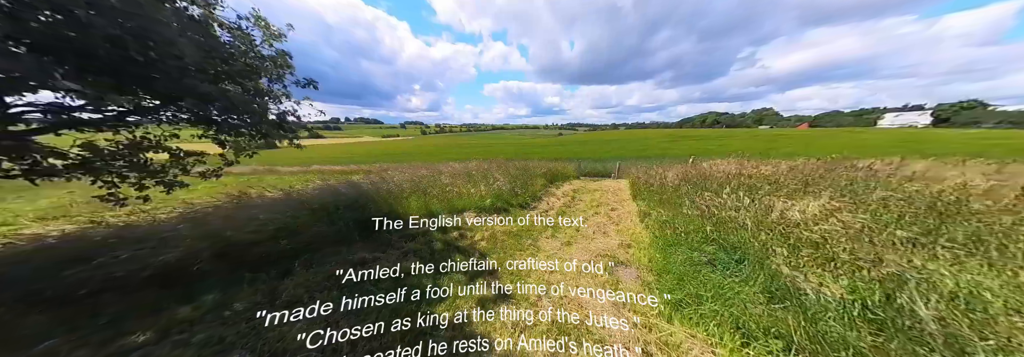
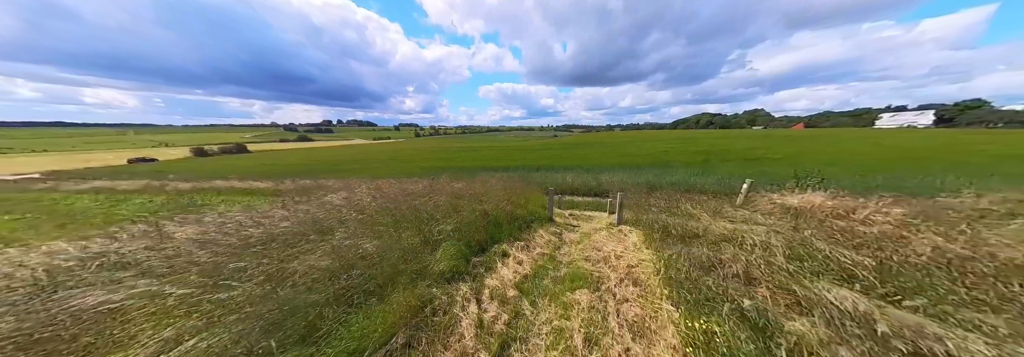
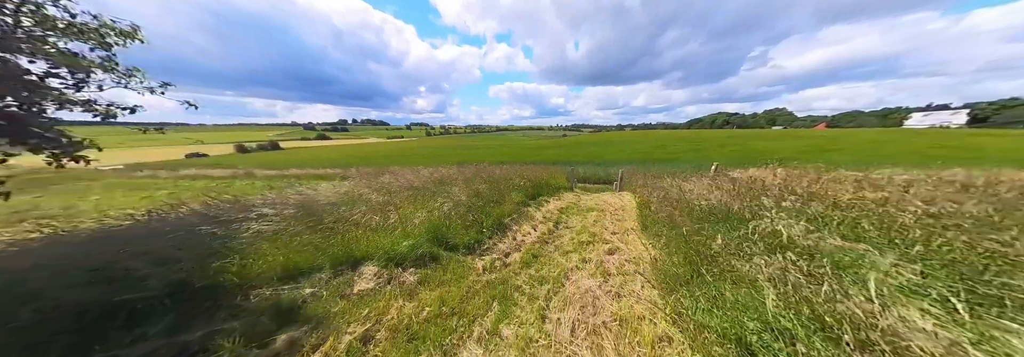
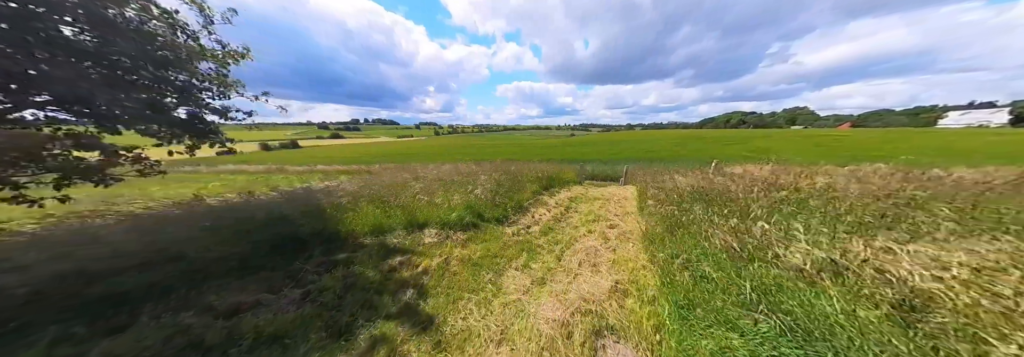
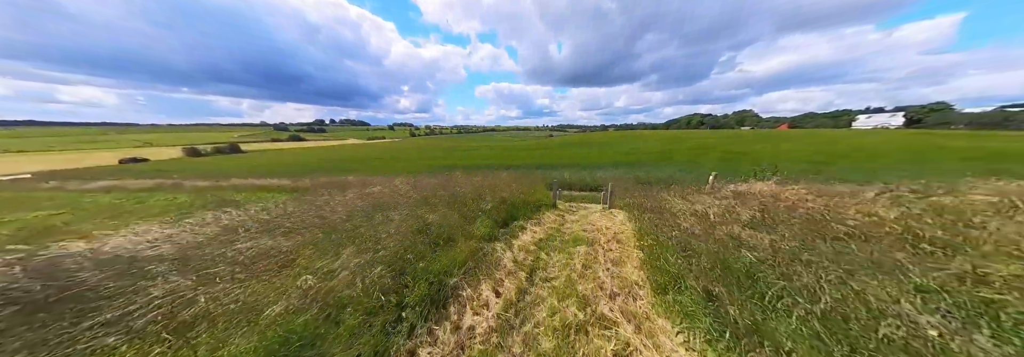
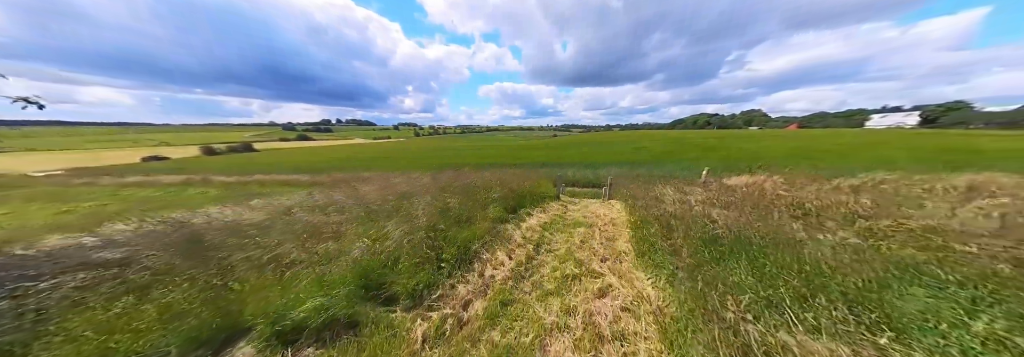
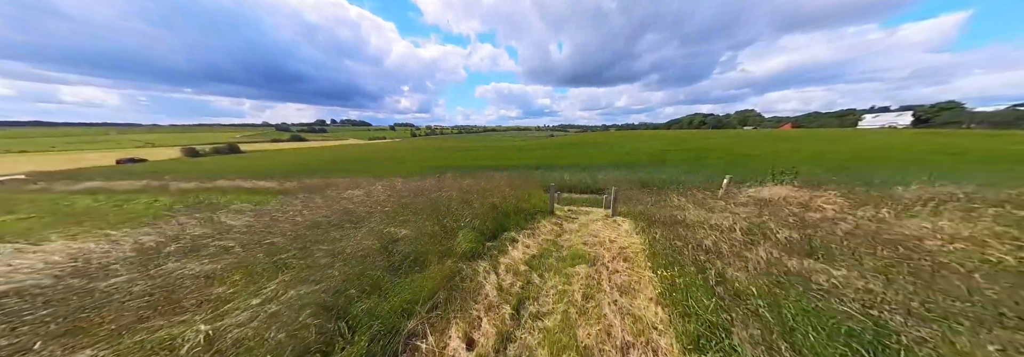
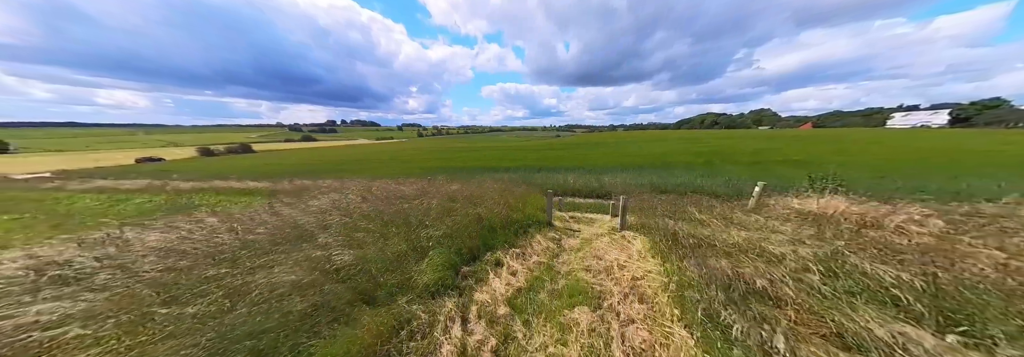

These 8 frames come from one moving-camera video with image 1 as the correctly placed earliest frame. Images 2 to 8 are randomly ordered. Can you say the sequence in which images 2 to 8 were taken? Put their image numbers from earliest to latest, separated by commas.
4, 3, 6, 5, 7, 2, 8
